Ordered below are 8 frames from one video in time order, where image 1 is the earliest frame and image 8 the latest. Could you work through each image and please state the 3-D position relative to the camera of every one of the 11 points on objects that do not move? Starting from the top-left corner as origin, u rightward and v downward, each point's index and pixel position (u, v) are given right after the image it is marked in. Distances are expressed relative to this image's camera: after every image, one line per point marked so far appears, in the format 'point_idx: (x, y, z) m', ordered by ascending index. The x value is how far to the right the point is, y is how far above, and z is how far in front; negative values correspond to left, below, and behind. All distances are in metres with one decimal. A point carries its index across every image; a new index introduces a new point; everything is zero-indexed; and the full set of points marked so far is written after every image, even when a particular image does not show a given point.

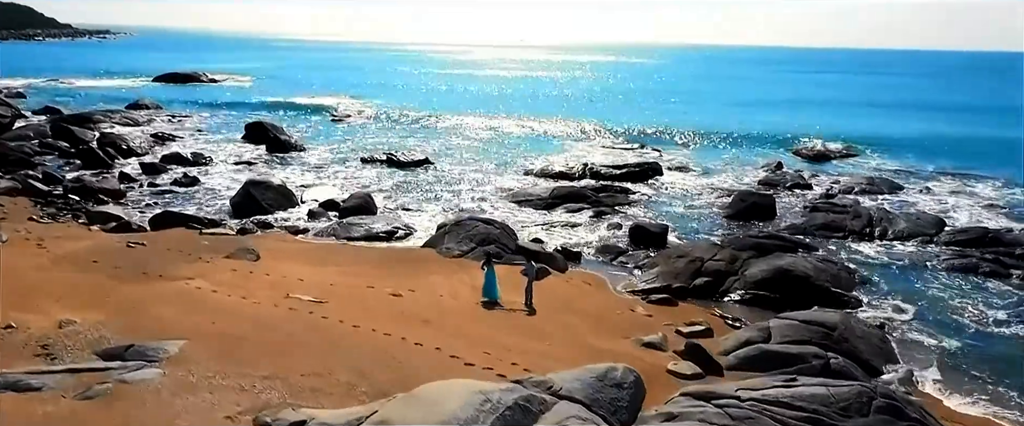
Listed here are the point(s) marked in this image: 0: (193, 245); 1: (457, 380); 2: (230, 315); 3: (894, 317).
0: (-6.4, -0.7, +15.0) m
1: (-0.6, -1.6, +7.4) m
2: (-3.9, -1.5, +10.6) m
3: (+6.5, -1.8, +12.7) m
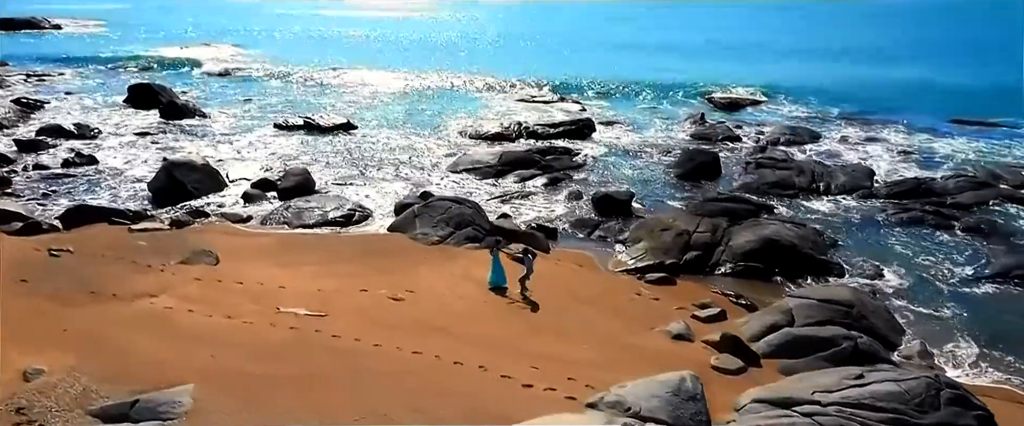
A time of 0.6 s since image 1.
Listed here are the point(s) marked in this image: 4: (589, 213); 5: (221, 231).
0: (-6.7, -0.6, +13.2) m
1: (+0.3, -1.8, +6.7) m
2: (-3.4, -1.6, +9.3) m
3: (+6.5, -1.2, +13.1) m
4: (+1.7, 0.0, +16.7) m
5: (-5.7, -0.4, +14.8) m
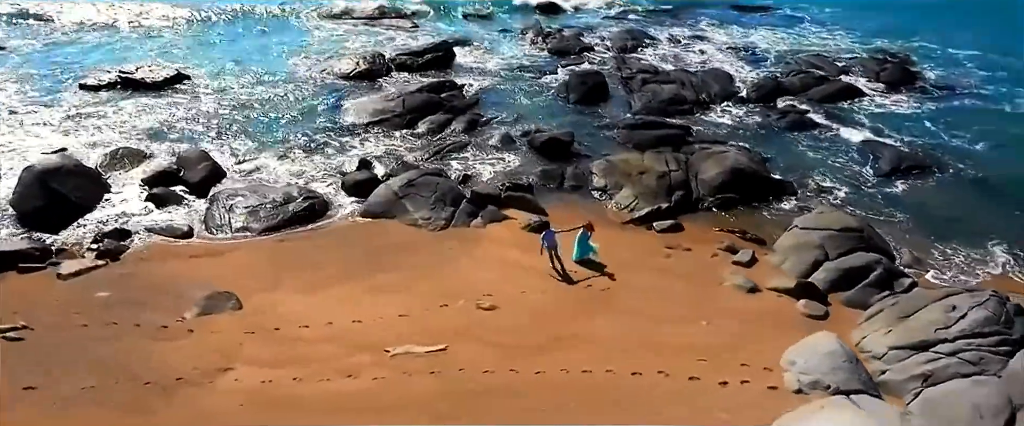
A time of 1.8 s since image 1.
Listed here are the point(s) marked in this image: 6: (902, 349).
0: (-5.8, -1.3, +10.7) m
1: (+3.2, -2.1, +7.3) m
2: (-1.2, -2.2, +8.4) m
3: (+6.4, +0.4, +15.2) m
4: (+0.6, +1.2, +16.7) m
5: (-5.5, -0.7, +12.5) m
6: (+4.9, -1.7, +9.4) m
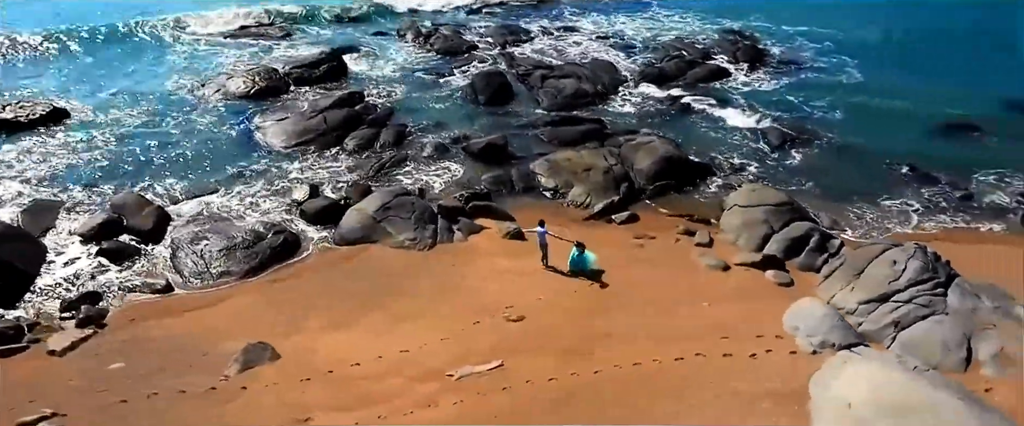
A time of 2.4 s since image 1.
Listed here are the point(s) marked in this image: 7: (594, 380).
0: (-5.2, -2.2, +10.2) m
1: (+4.3, -2.0, +9.0) m
2: (-0.2, -2.6, +9.0) m
3: (+5.4, +1.0, +17.3) m
4: (-0.7, +1.1, +17.4) m
5: (-5.5, -1.5, +12.0) m
6: (+5.4, -1.3, +11.4) m
7: (+1.1, -2.2, +9.9) m
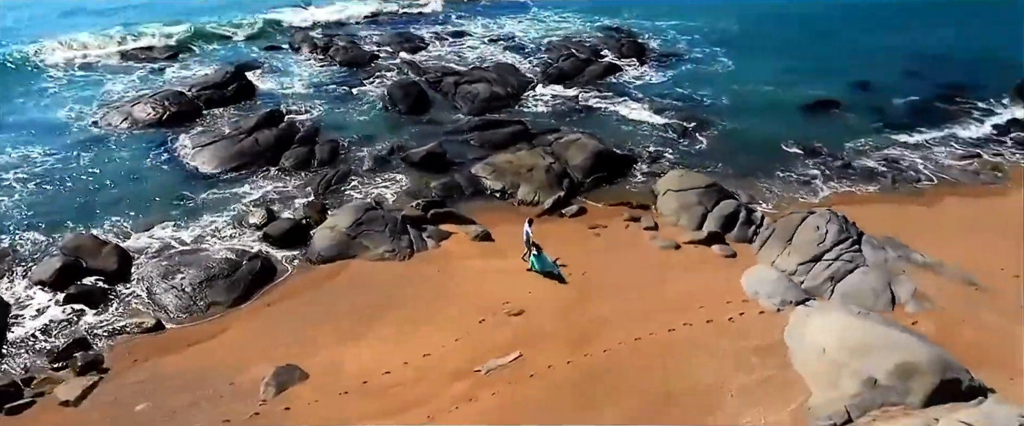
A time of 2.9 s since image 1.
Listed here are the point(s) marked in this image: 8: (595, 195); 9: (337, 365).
0: (-4.8, -2.8, +10.3) m
1: (+4.7, -1.6, +10.9) m
2: (+0.3, -2.7, +10.1) m
3: (+3.8, +1.4, +19.3) m
4: (-2.2, +0.9, +18.2) m
5: (-5.5, -2.1, +12.0) m
6: (+5.3, -0.9, +13.5) m
7: (+1.4, -2.2, +11.2) m
8: (+1.9, +0.4, +17.5) m
9: (-2.7, -2.3, +11.2) m
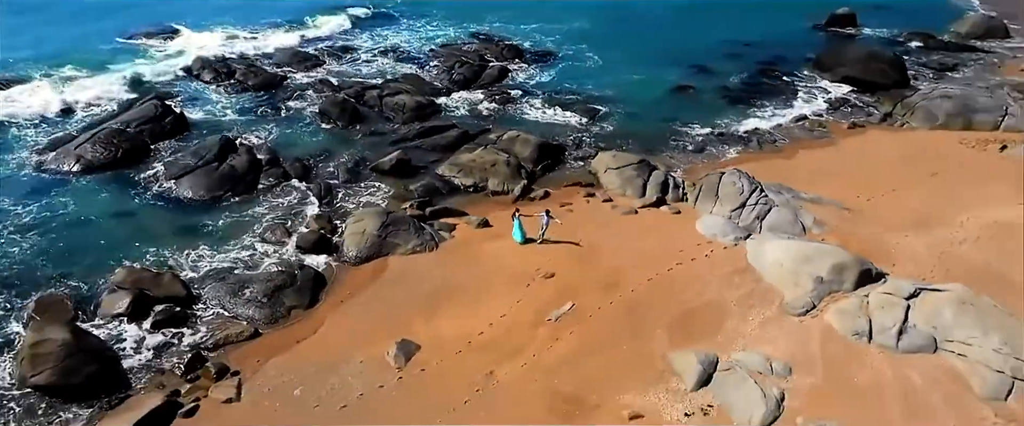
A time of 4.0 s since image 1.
0: (-3.2, -3.0, +12.5) m
1: (+5.6, -0.7, +15.6) m
2: (+1.8, -2.3, +13.7) m
3: (+2.2, +2.1, +23.3) m
4: (-3.2, +0.9, +20.7) m
5: (-4.4, -2.5, +14.0) m
6: (+5.4, +0.1, +18.1) m
7: (+2.5, -1.6, +15.0) m
8: (+1.0, +0.9, +21.1) m
9: (-1.4, -2.3, +14.0) m
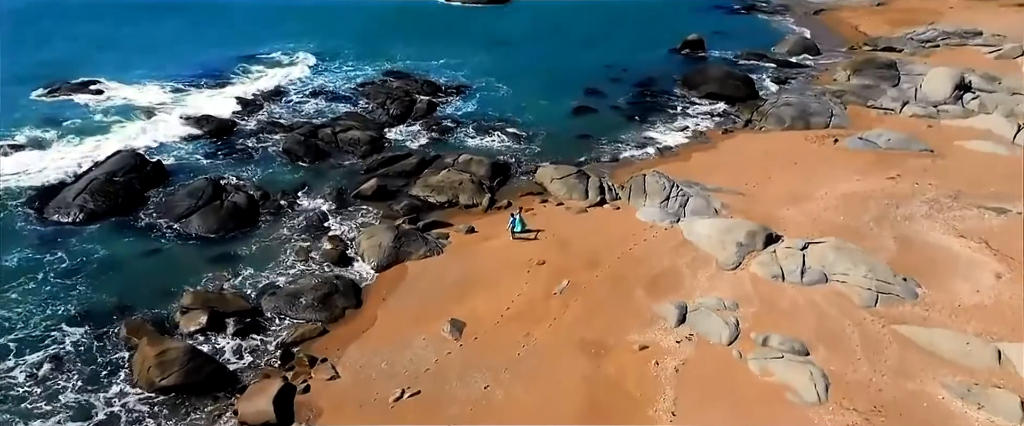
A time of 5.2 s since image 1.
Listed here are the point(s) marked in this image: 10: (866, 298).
0: (-2.3, -3.3, +16.1) m
1: (+5.4, -0.3, +20.9) m
2: (+2.3, -2.1, +18.3) m
3: (+0.4, +1.9, +27.9) m
4: (-4.2, +0.3, +24.2) m
5: (-3.8, -2.9, +17.3) m
6: (+4.7, +0.4, +23.4) m
7: (+2.6, -1.5, +19.7) m
8: (-0.3, +0.7, +25.5) m
9: (-0.9, -2.4, +17.9) m
10: (+8.4, -2.0, +17.7) m
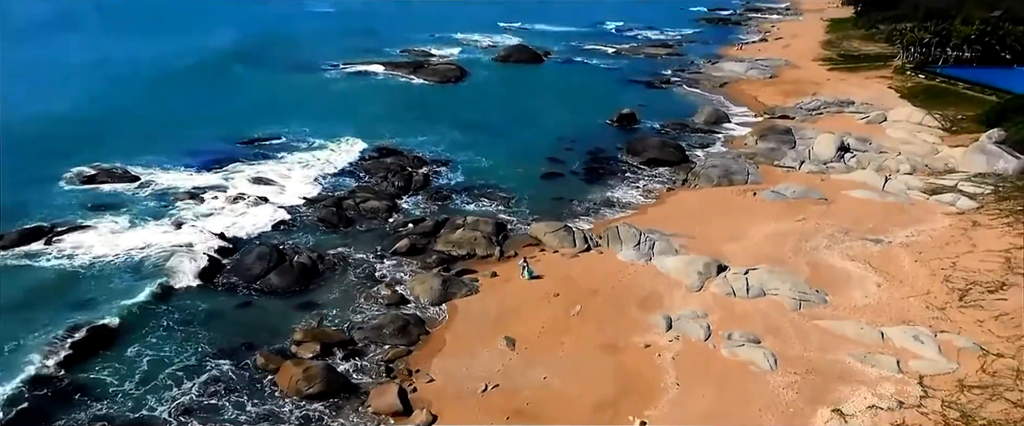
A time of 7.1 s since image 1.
0: (-0.9, -4.6, +22.2) m
1: (+6.1, -1.8, +28.1) m
2: (+3.3, -3.5, +25.0) m
3: (+0.1, -0.4, +34.6) m
4: (-4.0, -1.8, +30.3) m
5: (-2.5, -4.4, +23.2) m
6: (+5.0, -1.3, +30.5) m
7: (+3.5, -3.0, +26.4) m
8: (-0.2, -1.4, +32.0) m
9: (+0.2, -3.9, +24.2) m
10: (+9.5, -3.1, +25.1) m
